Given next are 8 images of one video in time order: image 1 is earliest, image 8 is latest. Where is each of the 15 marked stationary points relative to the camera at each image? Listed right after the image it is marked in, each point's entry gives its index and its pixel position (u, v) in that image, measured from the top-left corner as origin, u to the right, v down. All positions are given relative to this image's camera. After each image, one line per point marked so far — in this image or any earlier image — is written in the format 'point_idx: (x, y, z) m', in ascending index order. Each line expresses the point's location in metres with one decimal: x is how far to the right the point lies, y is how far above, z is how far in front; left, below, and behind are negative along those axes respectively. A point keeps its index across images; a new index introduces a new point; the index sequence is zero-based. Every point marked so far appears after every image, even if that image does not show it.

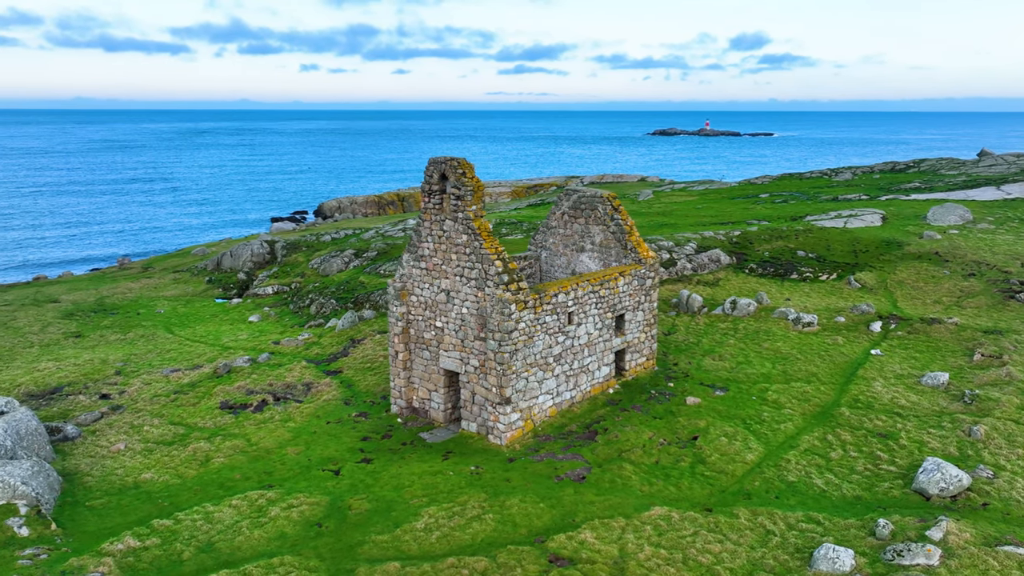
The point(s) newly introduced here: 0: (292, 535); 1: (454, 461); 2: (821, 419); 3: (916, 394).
0: (-4.4, -4.9, +13.2) m
1: (-1.5, -4.5, +17.4) m
2: (+8.3, -3.5, +17.8) m
3: (+11.5, -3.0, +19.0) m
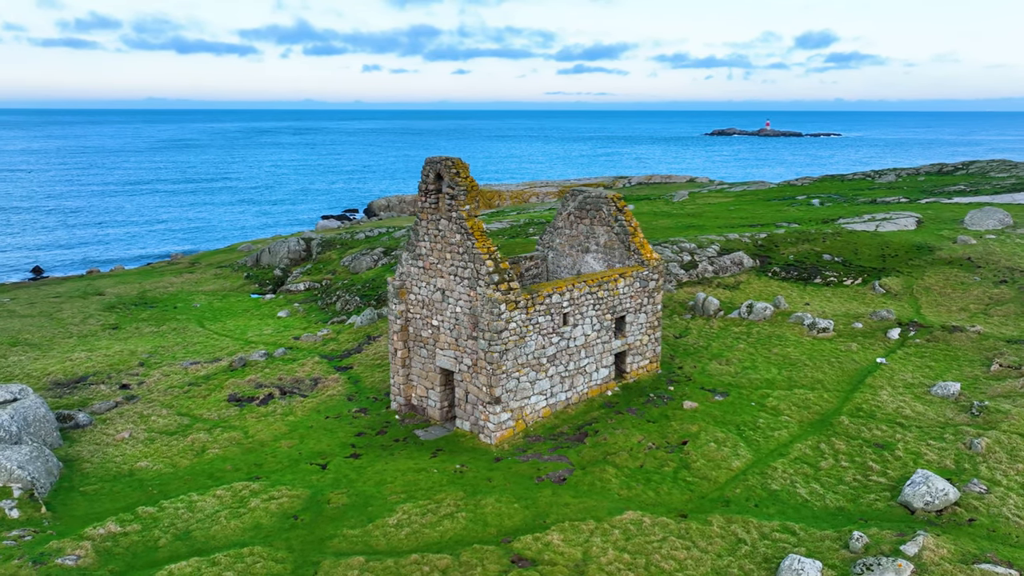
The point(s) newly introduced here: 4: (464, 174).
0: (-5.0, -4.8, +13.5) m
1: (-1.9, -4.5, +17.4) m
2: (+7.9, -3.6, +17.3) m
3: (+11.3, -3.2, +18.3) m
4: (-1.3, +3.2, +18.5) m
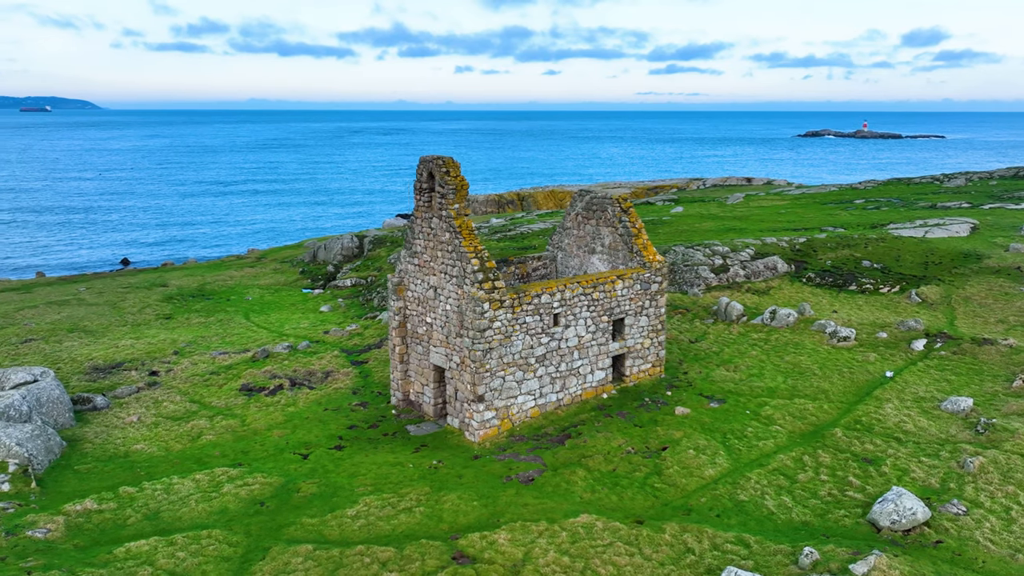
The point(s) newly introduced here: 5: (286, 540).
0: (-5.9, -4.7, +13.9) m
1: (-2.4, -4.4, +17.5) m
2: (+7.4, -3.8, +16.6) m
3: (+10.8, -3.4, +17.3) m
4: (-1.6, +3.2, +18.6) m
5: (-4.3, -4.8, +12.7) m
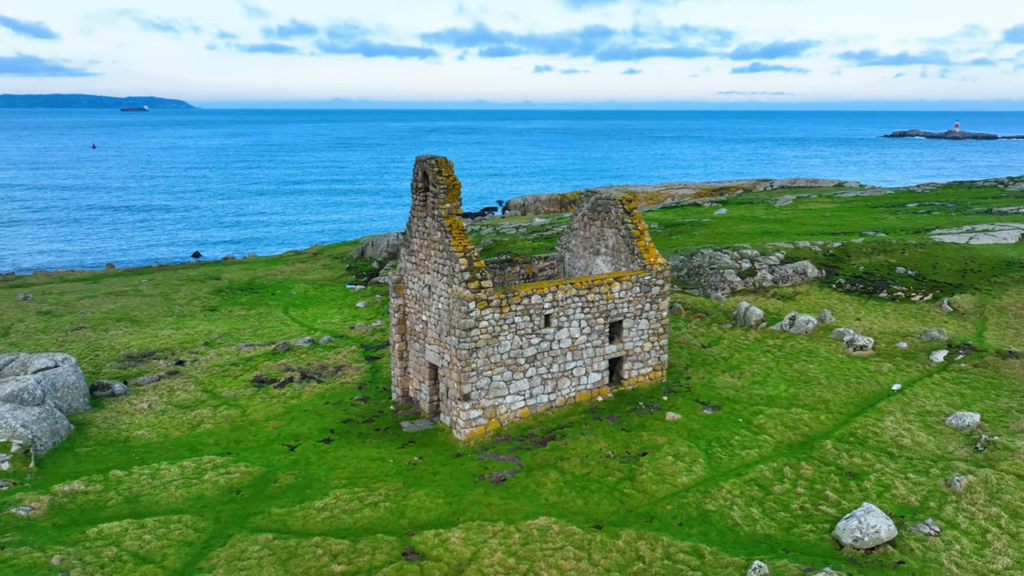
0: (-6.6, -4.5, +14.3) m
1: (-2.9, -4.3, +17.7) m
2: (+6.8, -3.9, +16.0) m
3: (+10.3, -3.6, +16.5) m
4: (-1.8, +3.3, +18.7) m
5: (-5.1, -4.7, +13.1) m
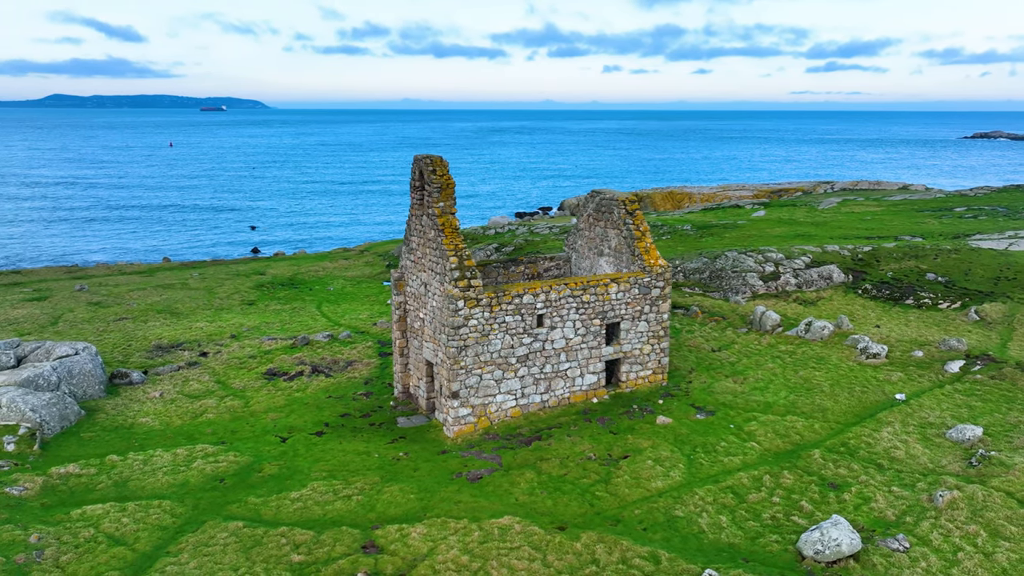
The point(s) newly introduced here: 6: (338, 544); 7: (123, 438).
0: (-7.2, -4.4, +14.8) m
1: (-3.2, -4.3, +18.0) m
2: (+6.3, -4.0, +15.6) m
3: (+9.8, -3.8, +15.9) m
4: (-2.0, +3.3, +18.9) m
5: (-5.8, -4.6, +13.5) m
6: (-3.2, -4.7, +12.1) m
7: (-10.5, -4.1, +17.9) m
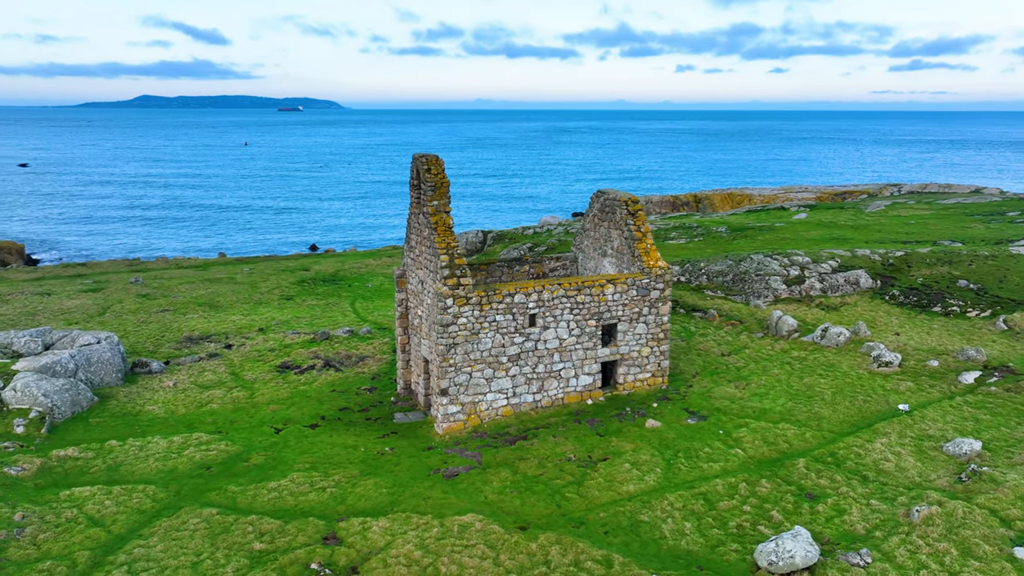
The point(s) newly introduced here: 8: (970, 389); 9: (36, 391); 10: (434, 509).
0: (-7.7, -4.3, +15.4) m
1: (-3.6, -4.2, +18.3) m
2: (+5.8, -4.1, +15.3) m
3: (+9.3, -3.9, +15.3) m
4: (-2.2, +3.4, +19.1) m
5: (-6.5, -4.5, +14.0) m
6: (-4.0, -4.6, +12.5) m
7: (-10.8, -3.9, +18.7) m
8: (+13.7, -3.0, +19.8) m
9: (-13.3, -2.8, +18.5) m
10: (-1.6, -4.5, +13.5) m
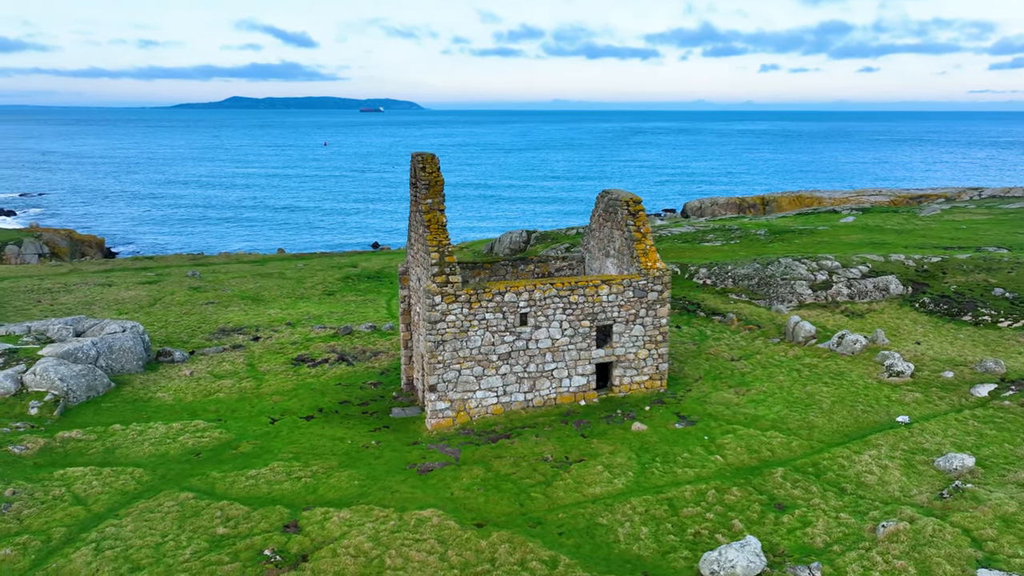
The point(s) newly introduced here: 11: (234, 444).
0: (-8.3, -4.1, +16.2) m
1: (-4.0, -4.1, +18.7) m
2: (+5.1, -4.2, +15.0) m
3: (+8.6, -4.1, +14.7) m
4: (-2.4, +3.4, +19.4) m
5: (-7.2, -4.4, +14.6) m
6: (-4.8, -4.5, +12.9) m
7: (-11.1, -3.6, +19.7) m
8: (+13.4, -3.3, +18.9) m
9: (-13.6, -2.6, +19.7) m
10: (-2.4, -4.4, +13.8) m
11: (-7.2, -4.0, +17.2) m
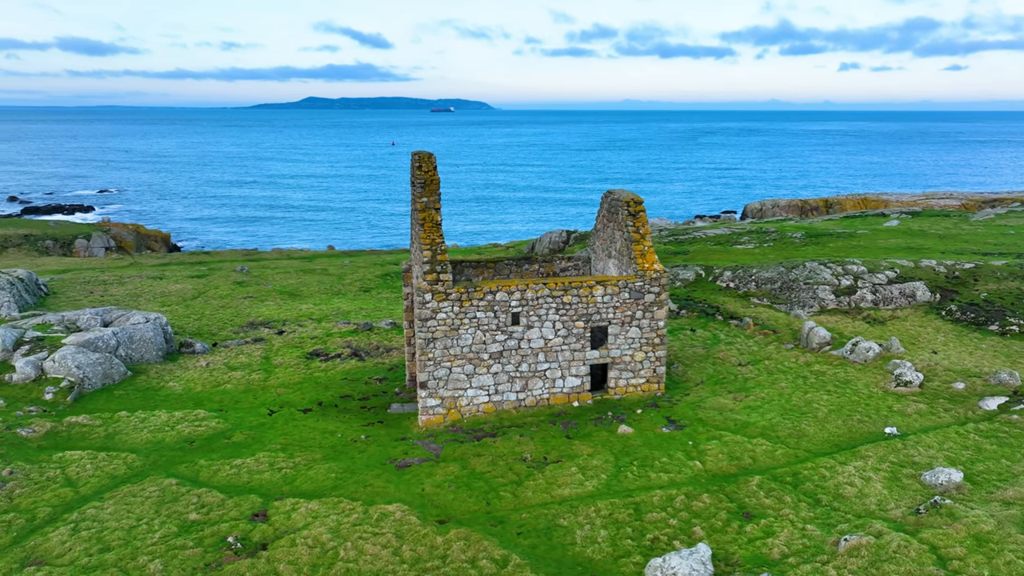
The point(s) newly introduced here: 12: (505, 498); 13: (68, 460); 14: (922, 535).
0: (-8.8, -4.0, +16.9) m
1: (-4.3, -4.0, +19.1) m
2: (+4.5, -4.3, +14.7) m
3: (+8.0, -4.2, +14.2) m
4: (-2.5, +3.5, +19.6) m
5: (-7.8, -4.2, +15.3) m
6: (-5.5, -4.4, +13.4) m
7: (-11.4, -3.4, +20.6) m
8: (+13.0, -3.5, +18.1) m
9: (-13.8, -2.3, +20.8) m
10: (-3.1, -4.4, +14.1) m
11: (-7.6, -3.9, +17.8) m
12: (-0.2, -4.5, +14.1) m
13: (-10.3, -4.0, +15.4) m
14: (+7.3, -4.4, +11.9) m
